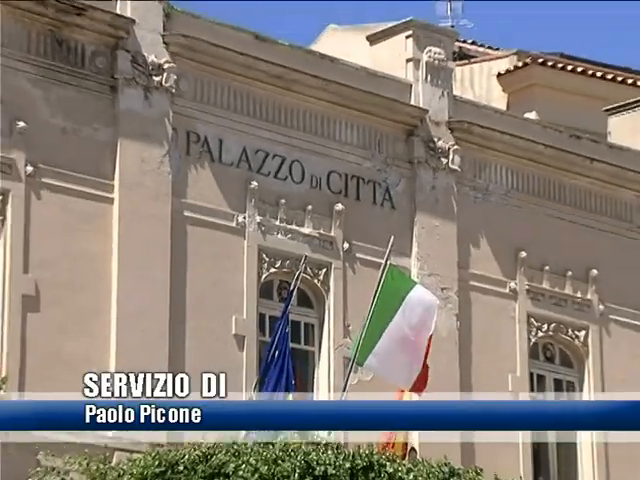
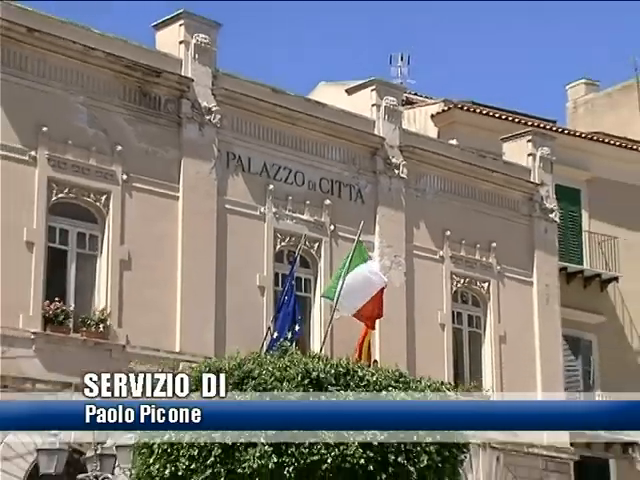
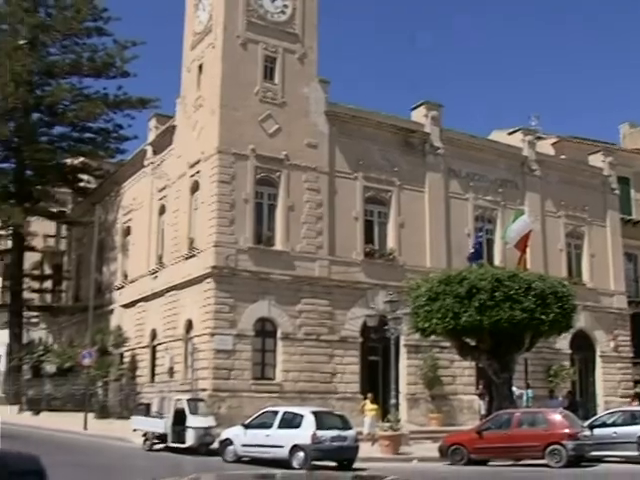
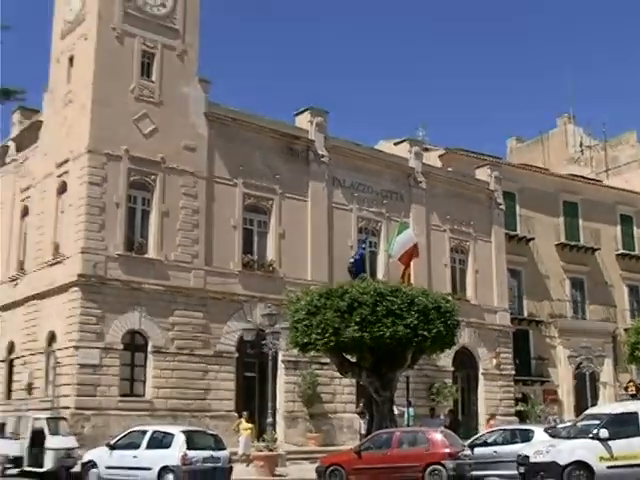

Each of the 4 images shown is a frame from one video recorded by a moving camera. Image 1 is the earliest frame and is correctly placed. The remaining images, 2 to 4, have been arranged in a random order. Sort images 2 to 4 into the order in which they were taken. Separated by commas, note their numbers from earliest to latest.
2, 4, 3
